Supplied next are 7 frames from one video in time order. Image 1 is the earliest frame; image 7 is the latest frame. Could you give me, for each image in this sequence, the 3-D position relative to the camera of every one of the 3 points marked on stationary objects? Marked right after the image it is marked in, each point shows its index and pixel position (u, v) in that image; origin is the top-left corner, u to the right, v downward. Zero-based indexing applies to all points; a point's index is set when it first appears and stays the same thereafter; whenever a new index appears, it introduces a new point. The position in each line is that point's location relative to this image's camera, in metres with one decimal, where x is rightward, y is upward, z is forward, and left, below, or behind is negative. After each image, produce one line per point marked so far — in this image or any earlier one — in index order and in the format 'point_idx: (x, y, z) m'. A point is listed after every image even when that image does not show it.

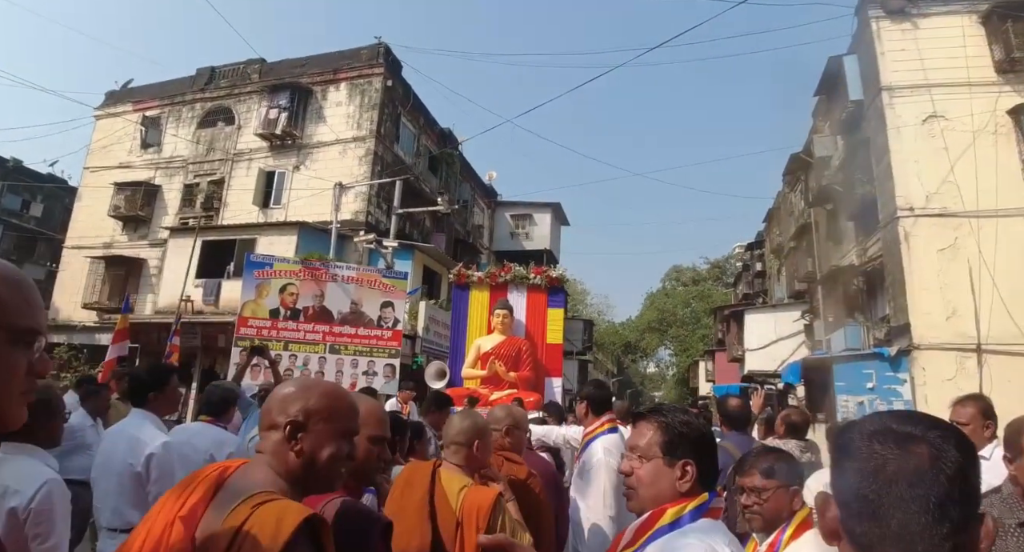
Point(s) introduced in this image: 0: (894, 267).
0: (+8.8, +0.2, +13.0) m
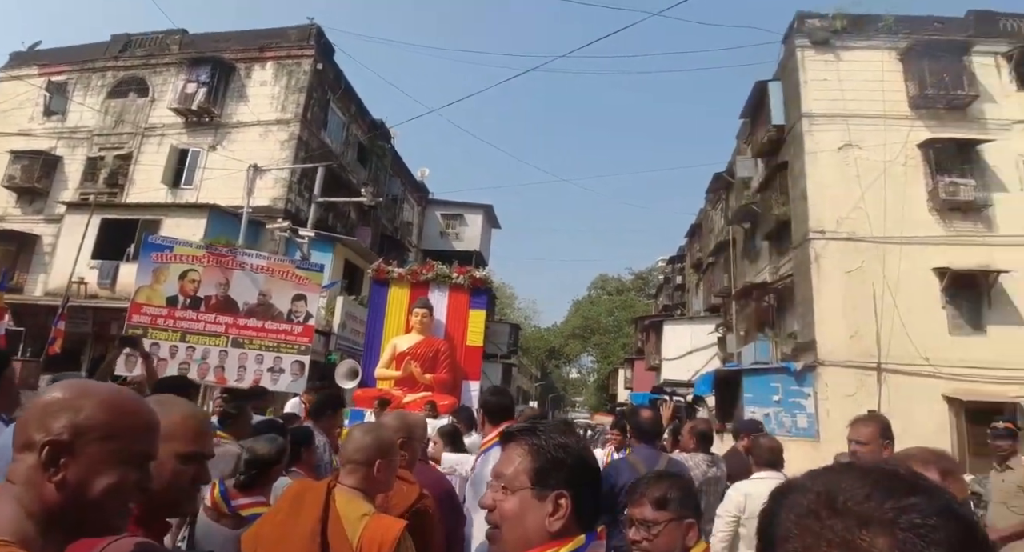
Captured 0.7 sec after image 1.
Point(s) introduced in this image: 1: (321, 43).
0: (+7.0, -0.3, +13.6) m
1: (-6.1, +7.6, +18.5) m
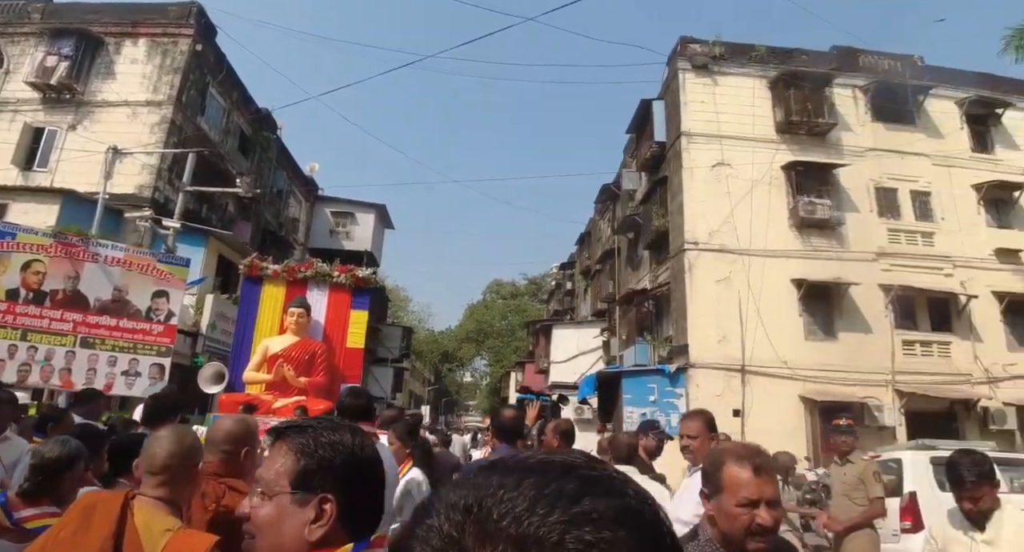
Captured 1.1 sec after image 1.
0: (+4.3, -0.5, +14.6) m
1: (-9.3, +7.7, +17.1) m
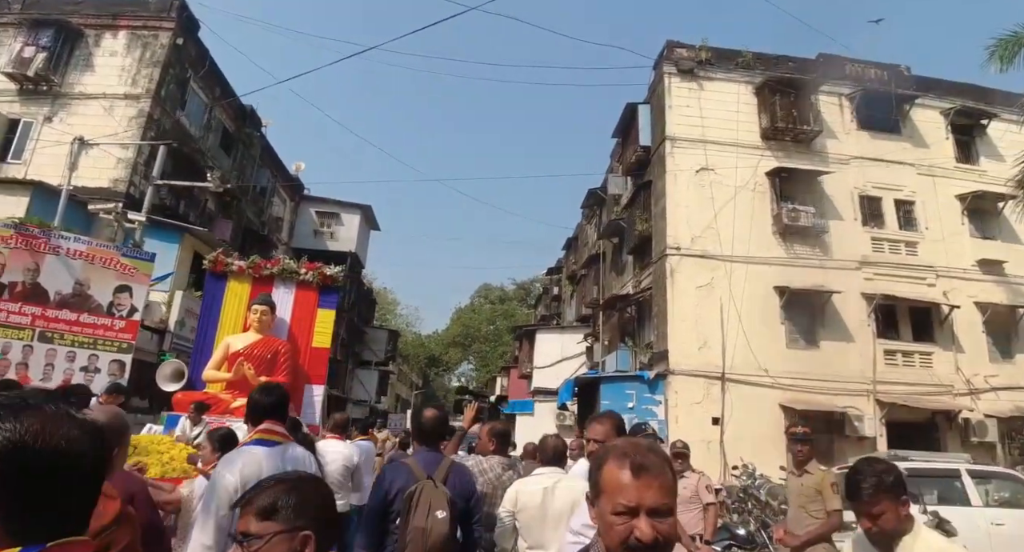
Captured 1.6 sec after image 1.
0: (+3.7, -0.6, +14.4) m
1: (-9.7, +7.8, +16.9) m
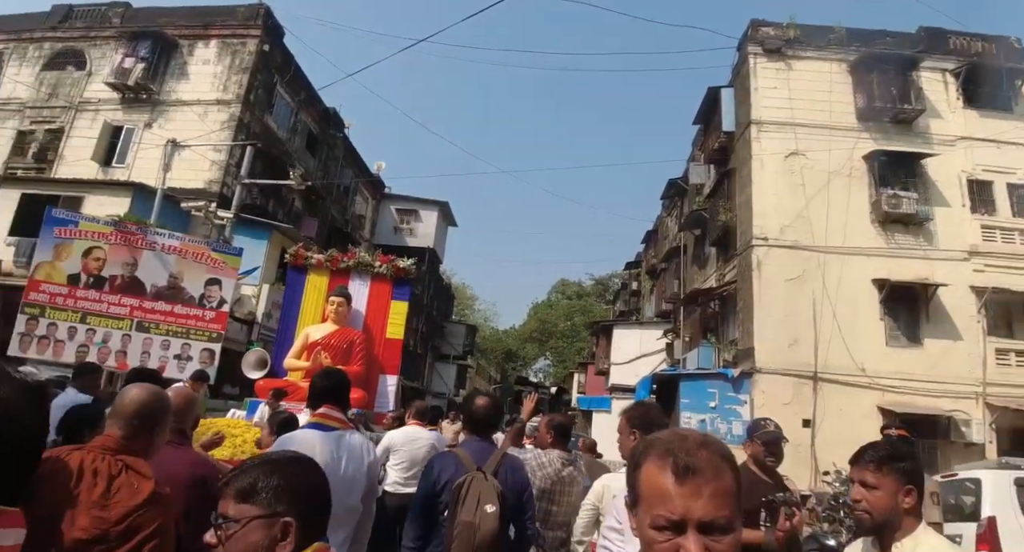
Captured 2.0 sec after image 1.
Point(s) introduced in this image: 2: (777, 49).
0: (+5.5, -0.4, +13.6) m
1: (-7.5, +7.9, +17.8) m
2: (+6.5, +5.7, +14.3) m
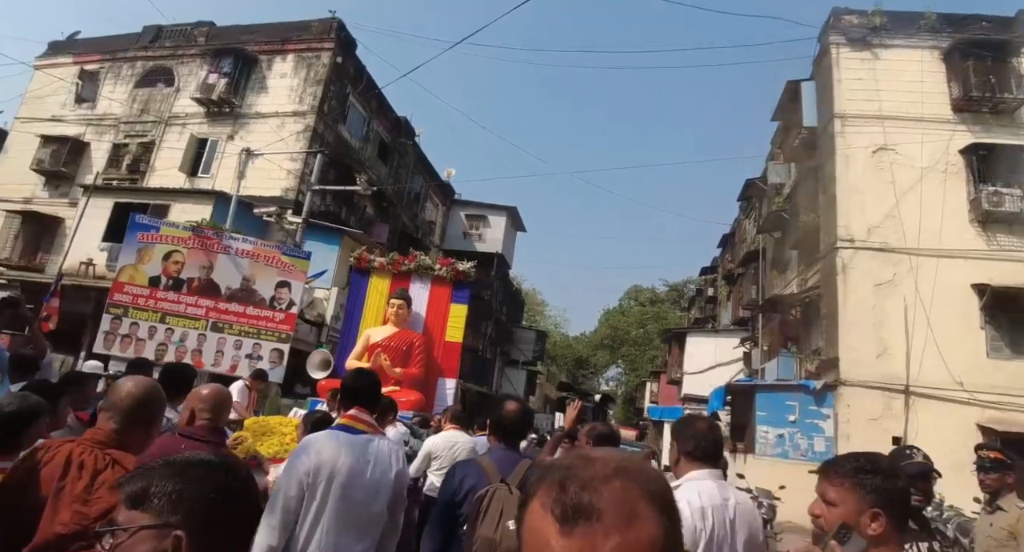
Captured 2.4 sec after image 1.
0: (+6.9, -0.5, +12.5) m
1: (-5.5, +7.8, +18.4) m
2: (+8.1, +5.6, +13.2) m
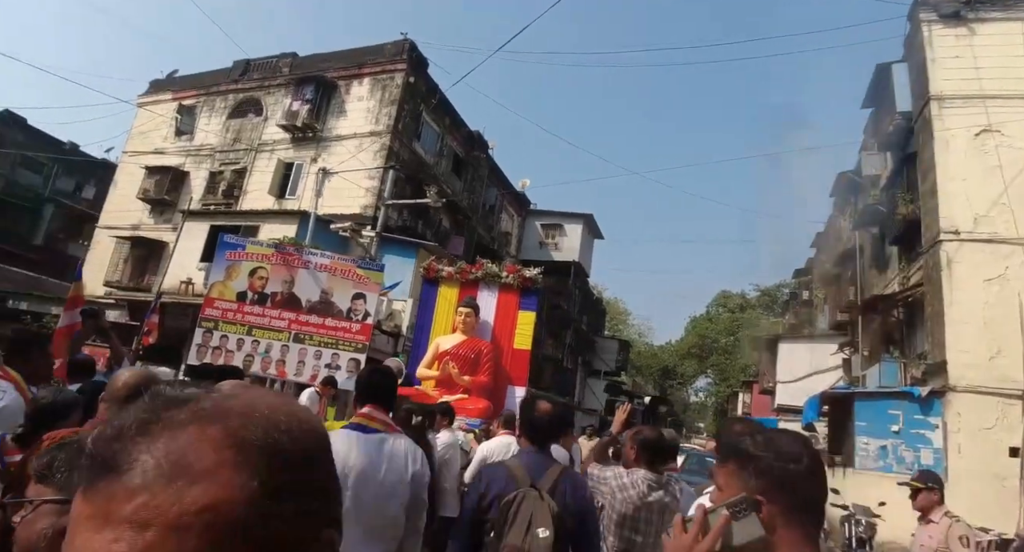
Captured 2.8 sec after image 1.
0: (+8.4, -0.4, +11.2) m
1: (-3.2, +7.4, +19.1) m
2: (+9.4, +5.7, +11.8) m
